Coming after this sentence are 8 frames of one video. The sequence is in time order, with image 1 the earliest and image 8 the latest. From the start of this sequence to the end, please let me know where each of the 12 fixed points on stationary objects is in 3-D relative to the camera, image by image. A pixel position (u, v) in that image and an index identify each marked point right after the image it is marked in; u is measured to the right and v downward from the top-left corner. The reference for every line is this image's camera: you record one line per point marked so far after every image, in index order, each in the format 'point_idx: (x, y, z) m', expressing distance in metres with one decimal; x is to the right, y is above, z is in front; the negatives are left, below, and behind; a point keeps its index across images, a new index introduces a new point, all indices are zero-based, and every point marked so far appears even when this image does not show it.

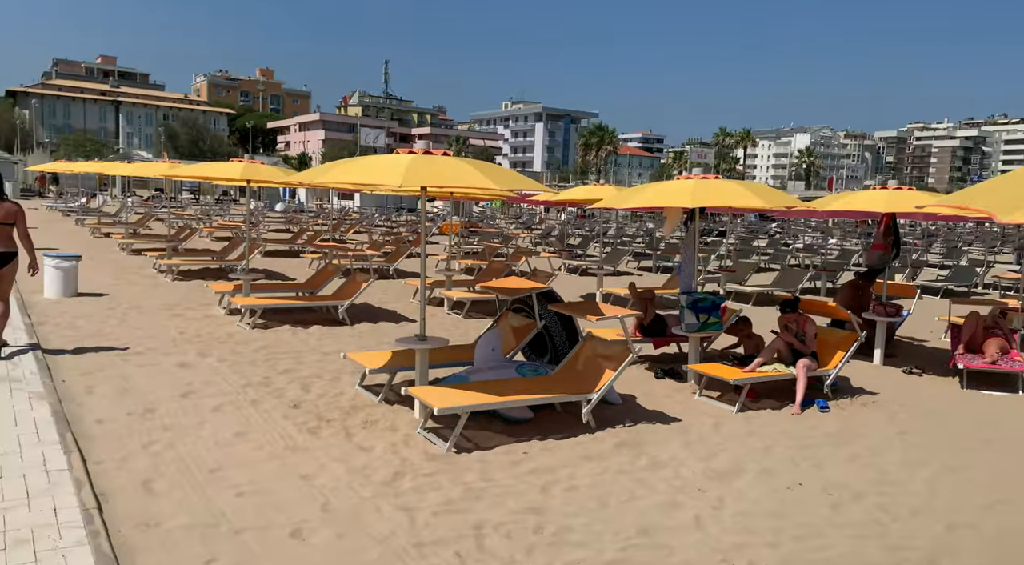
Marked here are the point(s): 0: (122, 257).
0: (-7.6, +0.2, +16.2) m
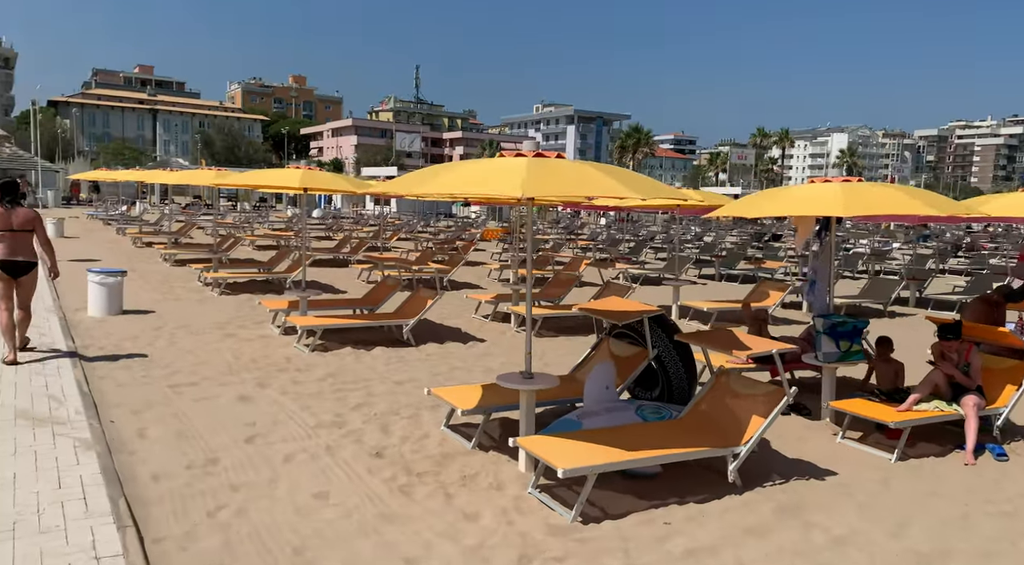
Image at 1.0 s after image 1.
0: (-6.5, -0.1, +15.7) m
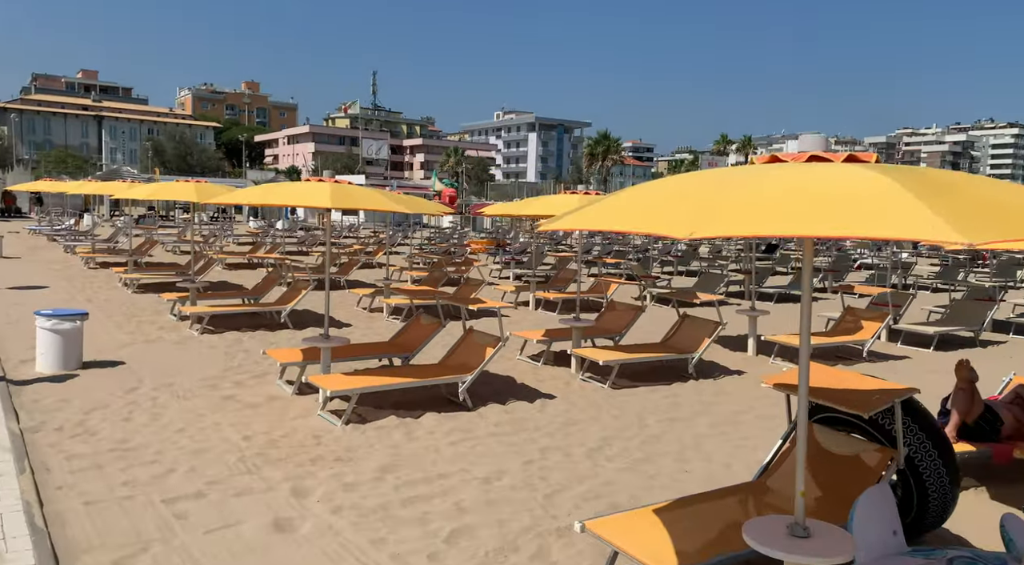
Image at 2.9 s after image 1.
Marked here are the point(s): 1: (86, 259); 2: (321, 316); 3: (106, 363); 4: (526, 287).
0: (-6.3, -0.5, +13.6) m
1: (-10.3, +0.6, +20.2) m
2: (-2.7, -0.5, +12.0) m
3: (-3.8, -0.9, +8.0) m
4: (+0.2, -0.1, +13.0) m
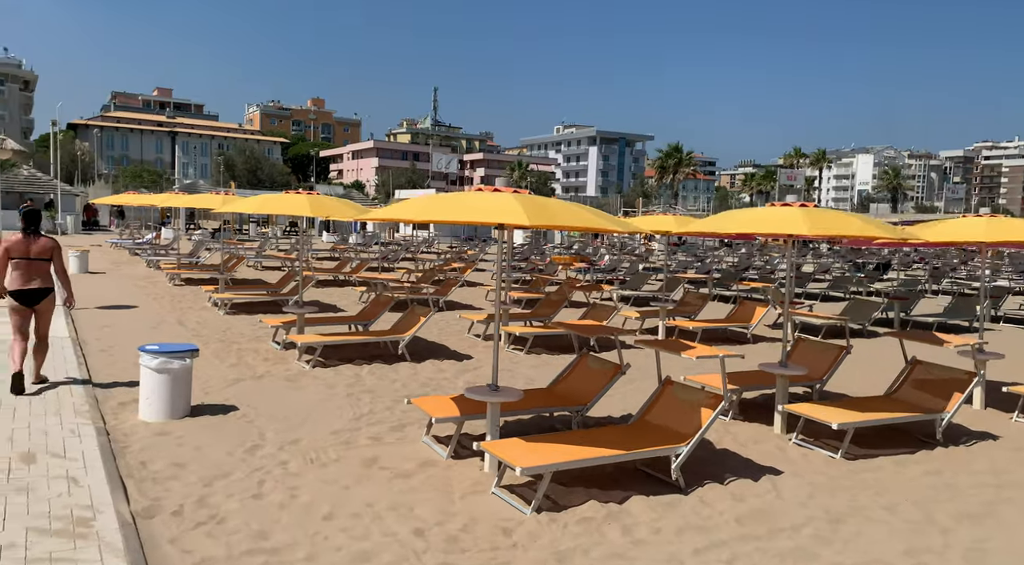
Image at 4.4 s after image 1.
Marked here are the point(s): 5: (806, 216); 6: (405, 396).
0: (-4.4, -0.8, +12.6) m
1: (-8.0, +0.2, +19.5) m
2: (-1.0, -0.8, +10.8) m
3: (-2.4, -1.1, +6.9) m
4: (+2.0, -0.4, +11.6) m
5: (+2.0, +0.5, +5.6) m
6: (-1.0, -1.1, +7.9) m
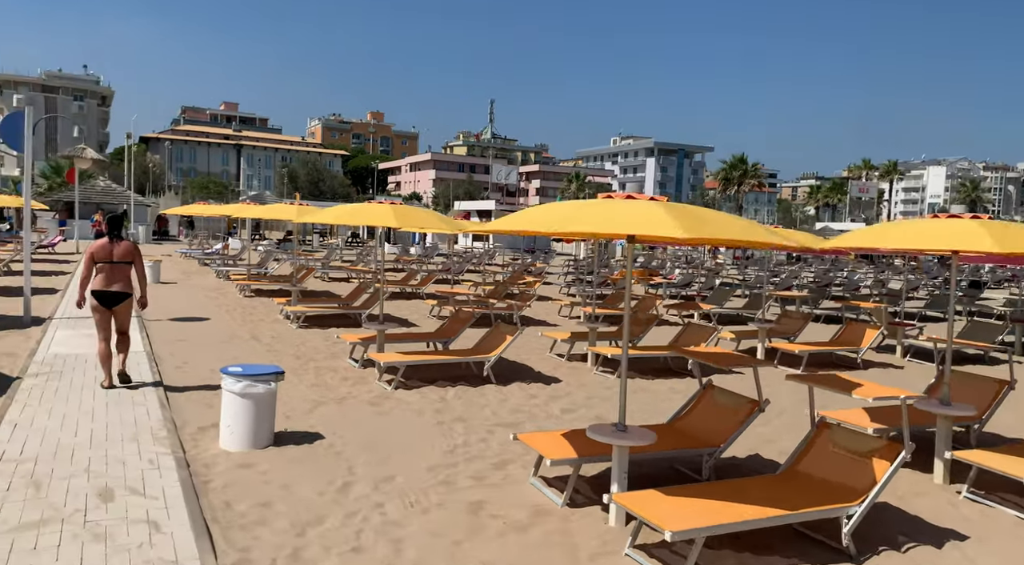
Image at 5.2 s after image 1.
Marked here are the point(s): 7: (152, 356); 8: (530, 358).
0: (-3.2, -1.0, +12.2) m
1: (-6.3, -0.1, +19.3) m
2: (+0.1, -1.0, +10.1) m
3: (-1.6, -1.3, +6.3) m
4: (+3.1, -0.7, +10.8) m
5: (+2.7, +0.3, +4.8) m
6: (-0.1, -1.3, +7.3) m
7: (-5.0, -1.0, +11.6) m
8: (+0.2, -1.0, +10.8) m
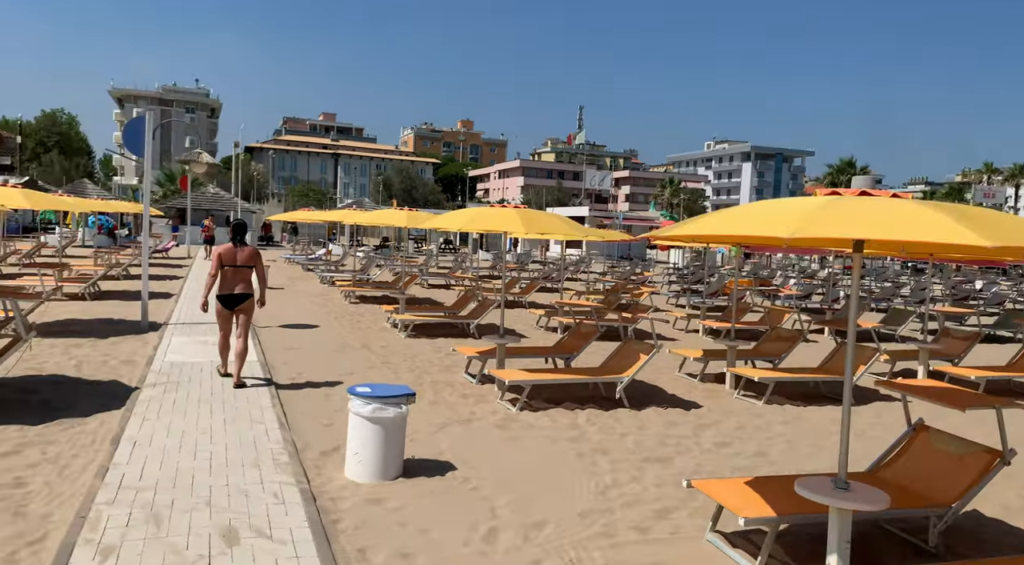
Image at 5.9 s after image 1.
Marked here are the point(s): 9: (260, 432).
0: (-1.5, -1.2, +11.7) m
1: (-3.8, -0.2, +19.1) m
2: (+1.5, -1.2, +9.3) m
3: (-0.5, -1.4, +5.7) m
4: (+4.7, -0.9, +9.6) m
5: (+3.6, +0.2, +3.7) m
6: (+1.0, -1.4, +6.5) m
7: (-3.3, -1.1, +11.3) m
8: (+1.8, -1.1, +9.9) m
9: (-2.3, -1.4, +7.8) m
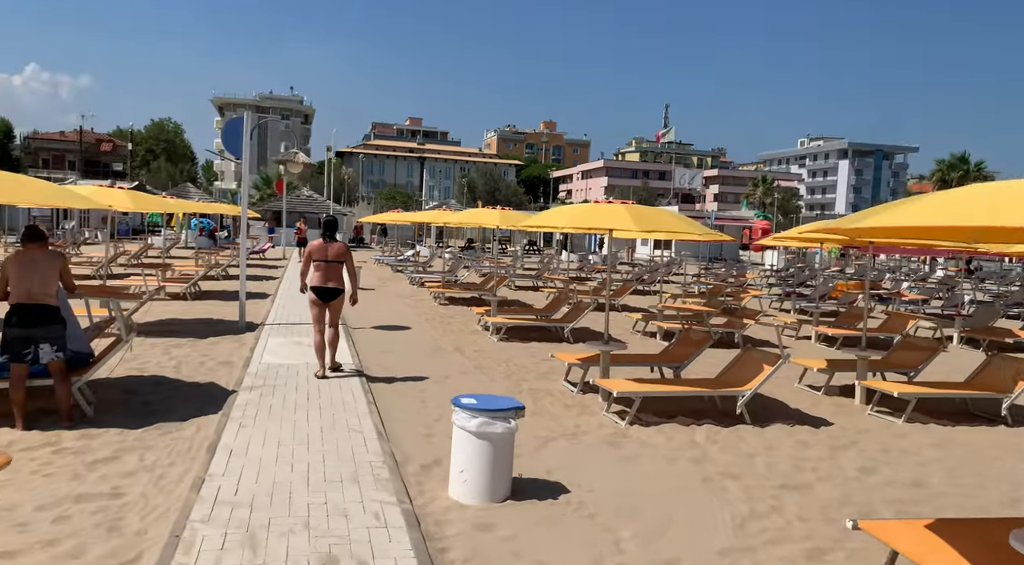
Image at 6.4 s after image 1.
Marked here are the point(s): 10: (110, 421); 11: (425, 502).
0: (-0.1, -1.2, +11.2) m
1: (-1.6, -0.3, +18.8) m
2: (+2.6, -1.2, +8.5) m
3: (+0.2, -1.4, +5.1) m
4: (+5.8, -0.9, +8.5) m
5: (+4.1, +0.1, +2.7) m
6: (+1.9, -1.4, +5.8) m
7: (-2.0, -1.1, +11.0) m
8: (+2.9, -1.2, +9.1) m
9: (-1.4, -1.4, +7.4) m
10: (-4.2, -1.4, +8.7) m
11: (-0.6, -1.5, +5.7) m
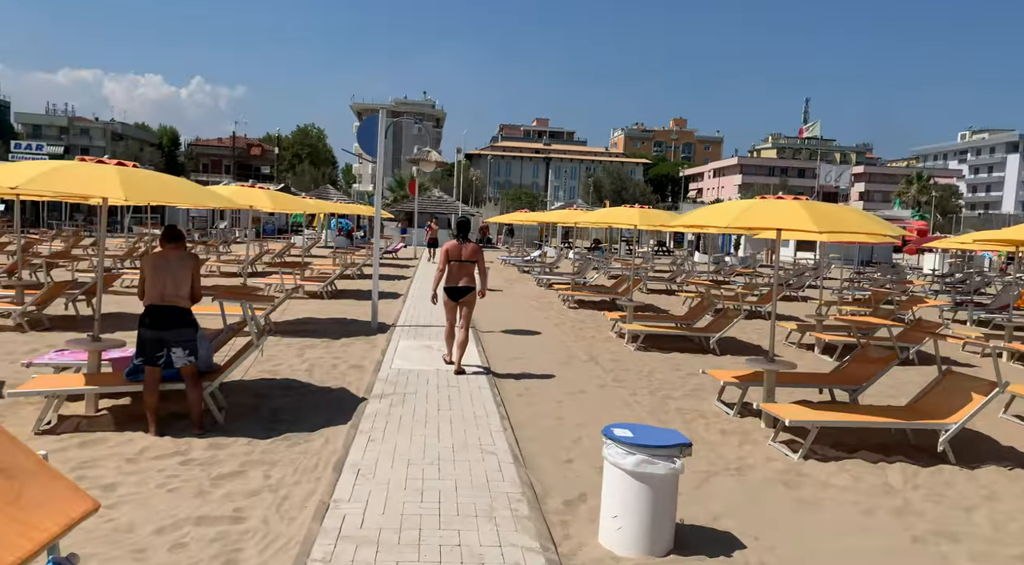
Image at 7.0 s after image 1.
0: (+1.6, -1.3, +10.2) m
1: (+1.3, -0.3, +18.0) m
2: (+4.0, -1.3, +7.2) m
3: (+1.1, -1.5, +4.2) m
4: (+7.1, -1.0, +6.7) m
5: (+4.6, 0.0, +1.2) m
6: (+2.8, -1.5, +4.6) m
7: (-0.2, -1.2, +10.3) m
8: (+4.4, -1.3, +7.7) m
9: (-0.2, -1.5, +6.7) m
10: (-2.7, -1.5, +8.4) m
11: (+0.3, -1.5, +4.9) m
